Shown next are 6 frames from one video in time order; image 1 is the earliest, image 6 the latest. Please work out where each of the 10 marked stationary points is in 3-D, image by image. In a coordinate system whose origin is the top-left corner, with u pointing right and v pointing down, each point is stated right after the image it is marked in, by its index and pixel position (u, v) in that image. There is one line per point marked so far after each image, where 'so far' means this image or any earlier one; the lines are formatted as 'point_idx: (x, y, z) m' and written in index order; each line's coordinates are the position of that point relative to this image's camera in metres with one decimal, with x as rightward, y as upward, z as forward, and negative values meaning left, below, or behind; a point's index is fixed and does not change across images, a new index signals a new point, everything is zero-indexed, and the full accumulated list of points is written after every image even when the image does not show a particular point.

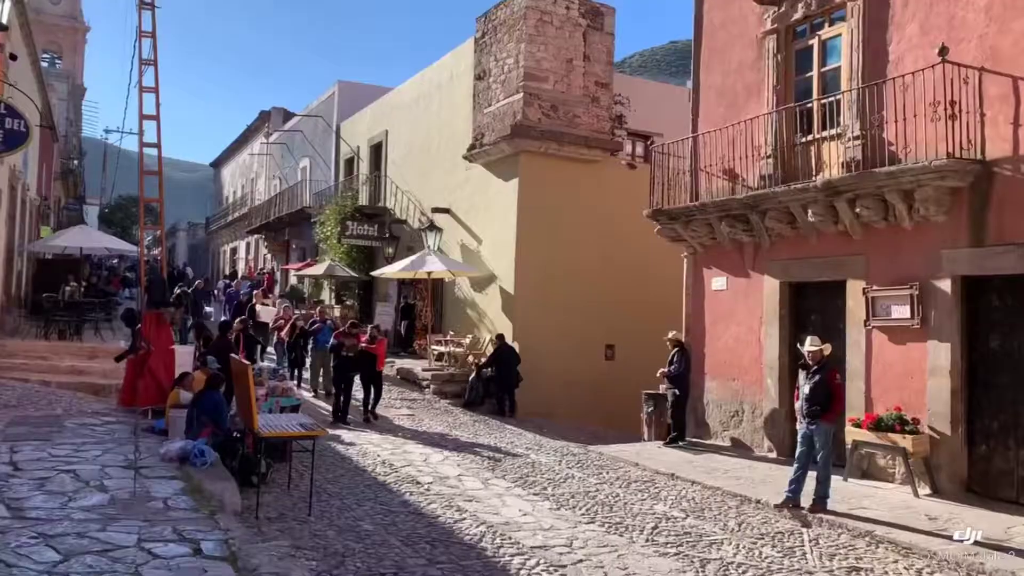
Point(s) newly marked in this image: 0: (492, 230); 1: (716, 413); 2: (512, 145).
0: (-0.4, +1.3, +17.1) m
1: (+2.8, -1.7, +10.9) m
2: (0.0, +2.9, +16.0) m
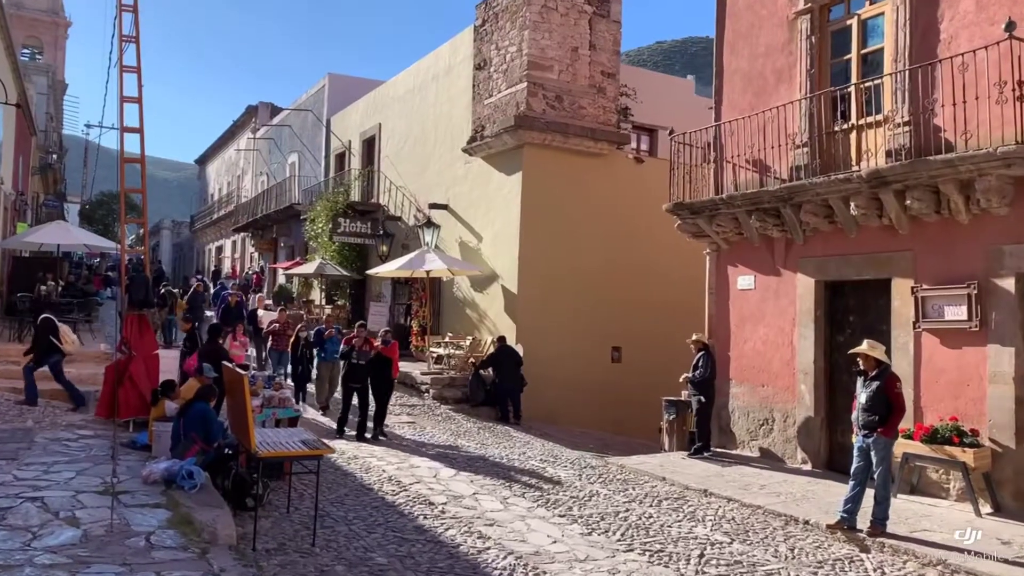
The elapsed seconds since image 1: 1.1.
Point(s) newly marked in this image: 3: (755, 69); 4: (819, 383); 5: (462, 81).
0: (-0.4, +1.3, +16.3) m
1: (+3.0, -1.7, +10.2) m
2: (0.0, +2.9, +15.2) m
3: (+3.2, +2.9, +10.3) m
4: (+3.6, -1.1, +9.3) m
5: (-1.1, +4.7, +17.9) m
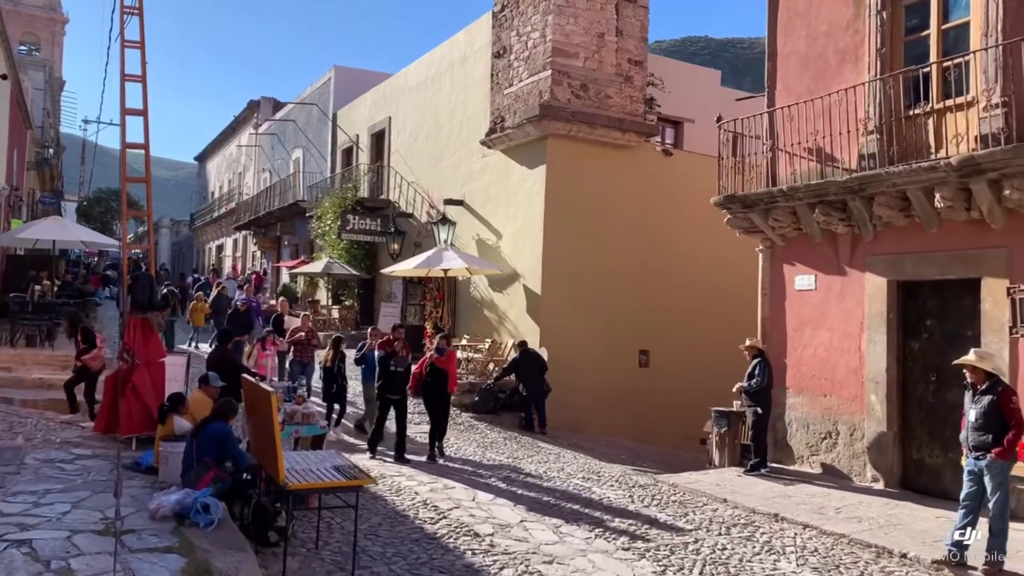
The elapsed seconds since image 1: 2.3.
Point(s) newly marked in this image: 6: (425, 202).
0: (+0.1, +1.3, +15.4) m
1: (+3.4, -1.7, +9.3) m
2: (+0.5, +2.9, +14.3) m
3: (+3.6, +2.9, +9.5) m
4: (+4.1, -1.1, +8.4) m
5: (-0.7, +4.7, +17.1) m
6: (-2.1, +2.1, +19.3) m
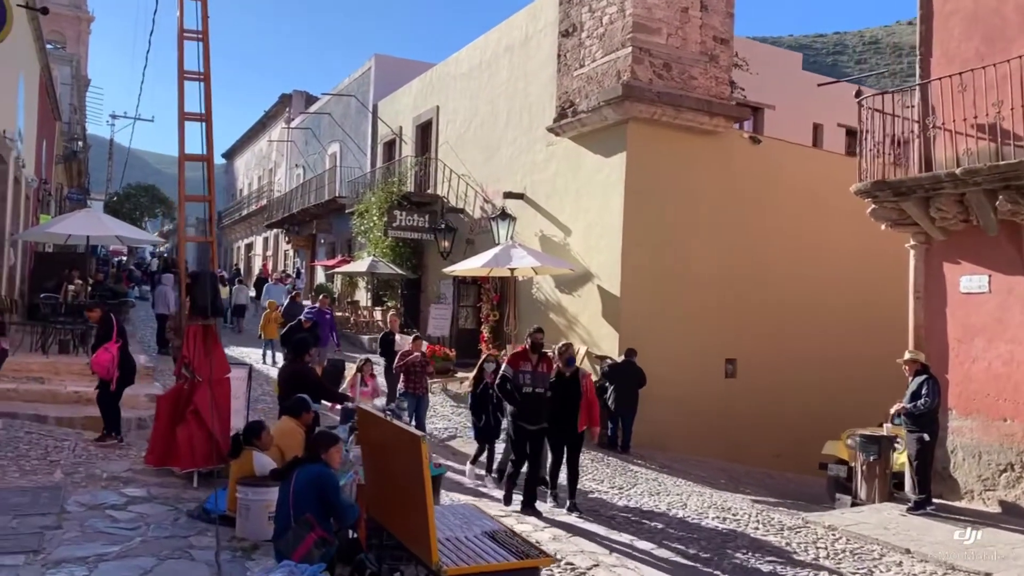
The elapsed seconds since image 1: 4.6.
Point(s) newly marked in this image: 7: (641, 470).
0: (+1.4, +1.3, +14.0) m
1: (+4.6, -1.8, +7.8) m
2: (+1.8, +2.9, +12.9) m
3: (+4.8, +2.8, +8.0) m
4: (+5.2, -1.2, +6.9) m
5: (+0.6, +4.7, +15.7) m
6: (-0.8, +2.1, +17.9) m
7: (+1.8, -2.4, +10.6) m
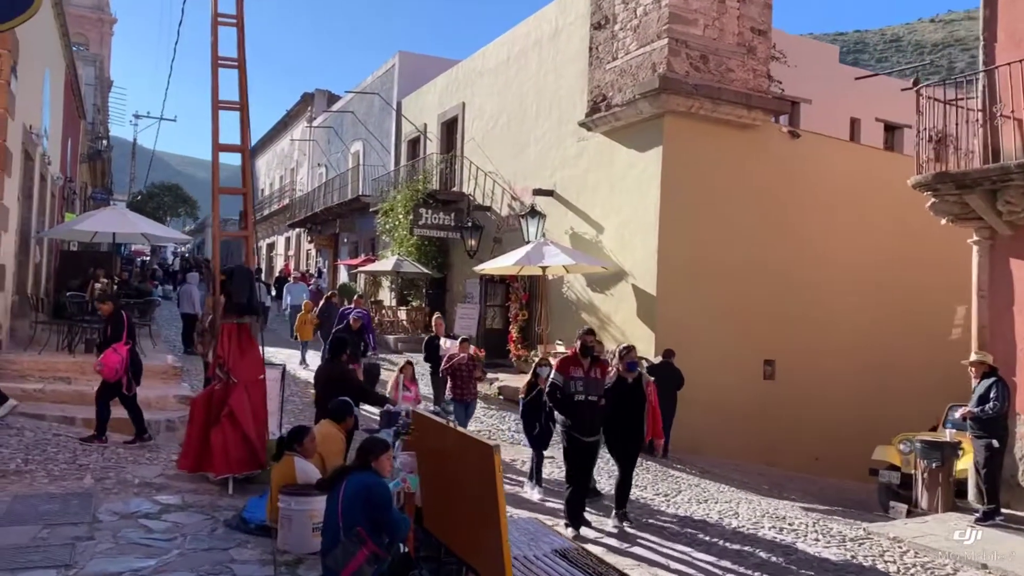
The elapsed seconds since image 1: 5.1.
0: (+1.9, +1.3, +13.6) m
1: (+5.0, -1.7, +7.4) m
2: (+2.3, +2.9, +12.5) m
3: (+5.2, +2.9, +7.5) m
4: (+5.6, -1.1, +6.5) m
5: (+1.2, +4.7, +15.3) m
6: (-0.1, +2.1, +17.6) m
7: (+2.2, -2.4, +10.2) m
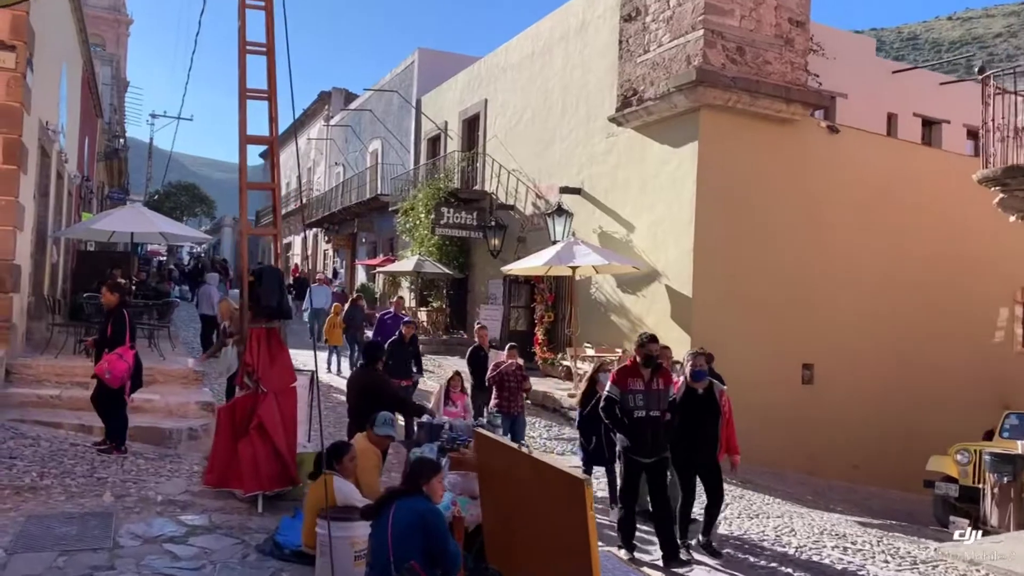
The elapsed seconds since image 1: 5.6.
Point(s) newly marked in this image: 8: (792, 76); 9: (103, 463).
0: (+2.4, +1.3, +13.1) m
1: (+5.4, -1.8, +6.9) m
2: (+2.7, +2.9, +12.0) m
3: (+5.6, +2.8, +7.0) m
4: (+6.0, -1.2, +5.9) m
5: (+1.7, +4.7, +14.8) m
6: (+0.4, +2.1, +17.2) m
7: (+2.6, -2.4, +9.7) m
8: (+4.6, +3.5, +13.1) m
9: (-3.3, -1.4, +6.3) m
